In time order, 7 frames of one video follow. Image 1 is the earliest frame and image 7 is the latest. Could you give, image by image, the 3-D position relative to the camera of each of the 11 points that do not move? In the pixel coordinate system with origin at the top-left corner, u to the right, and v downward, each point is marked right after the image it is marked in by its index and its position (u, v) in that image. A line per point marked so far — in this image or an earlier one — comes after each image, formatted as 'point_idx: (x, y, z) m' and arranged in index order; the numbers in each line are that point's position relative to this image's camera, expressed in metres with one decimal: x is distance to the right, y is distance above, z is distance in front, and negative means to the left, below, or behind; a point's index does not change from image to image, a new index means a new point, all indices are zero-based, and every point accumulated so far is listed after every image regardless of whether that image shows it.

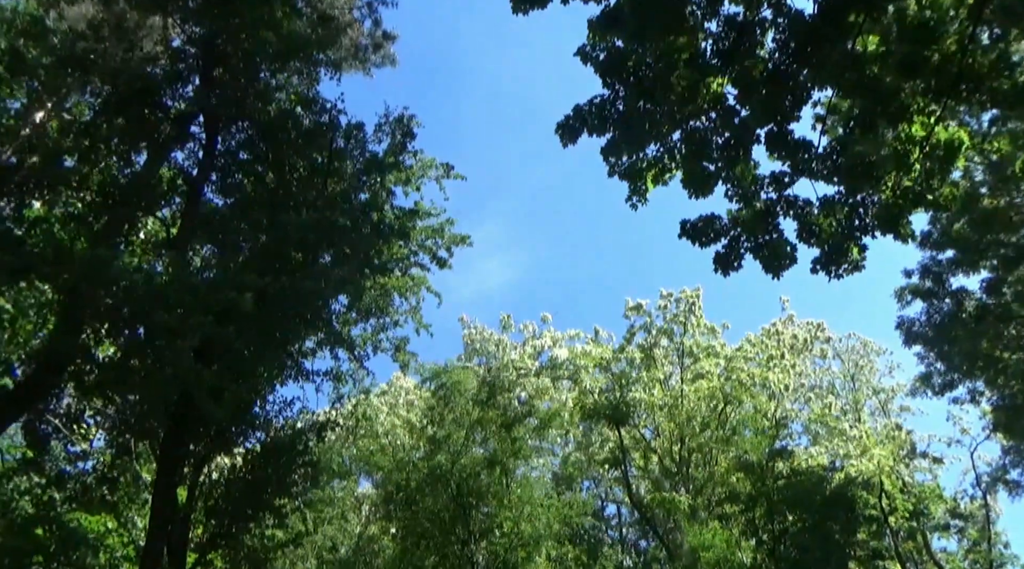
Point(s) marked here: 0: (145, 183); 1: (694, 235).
0: (-5.6, +1.6, +14.1) m
1: (+2.2, +0.6, +10.8) m
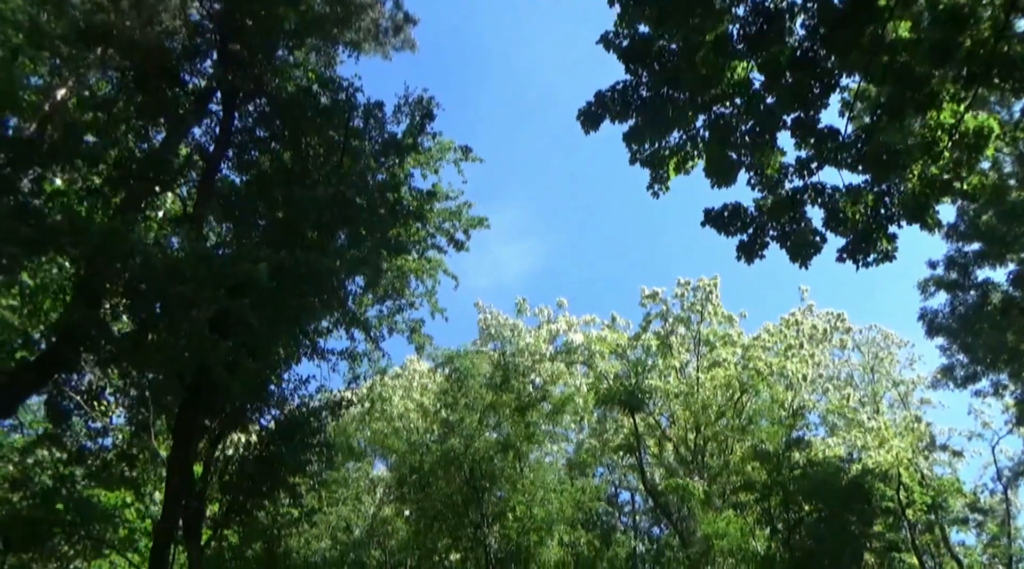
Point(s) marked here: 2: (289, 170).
0: (-5.3, +1.9, +14.1) m
1: (+2.4, +0.7, +10.6) m
2: (-3.5, +1.9, +15.2) m
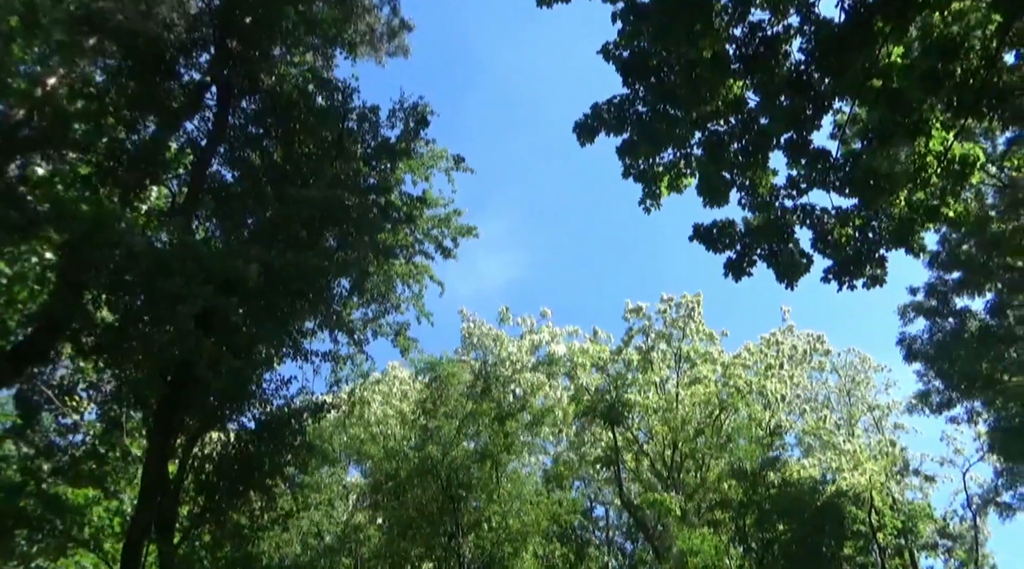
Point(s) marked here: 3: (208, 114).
0: (-5.5, +2.0, +14.0) m
1: (+2.2, +0.5, +10.8) m
2: (-3.7, +1.8, +15.1) m
3: (-5.1, +2.8, +15.5) m
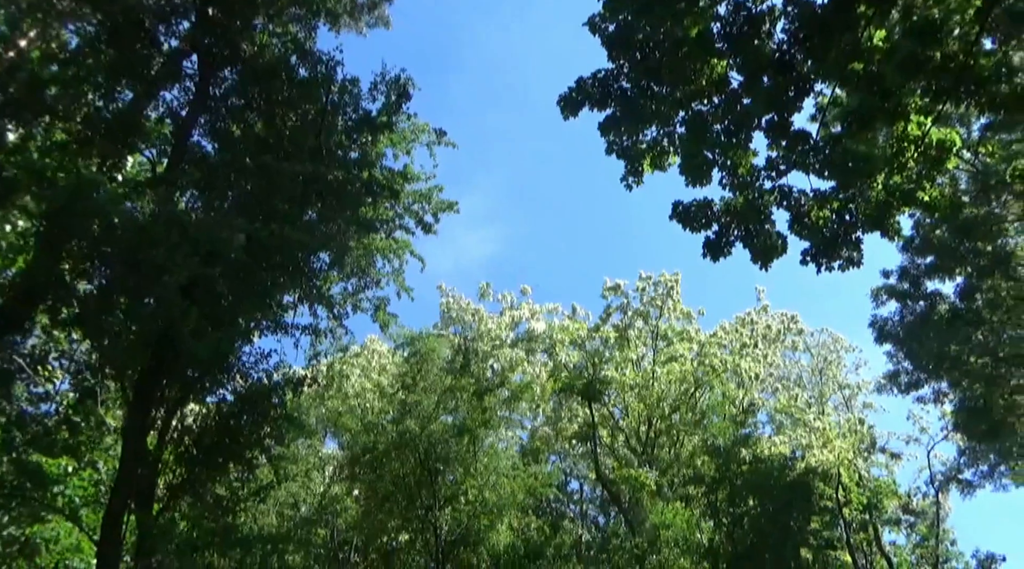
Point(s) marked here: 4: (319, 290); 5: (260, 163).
0: (-5.8, +2.4, +13.7) m
1: (+2.0, +0.8, +10.9) m
2: (-4.1, +2.3, +14.9) m
3: (-5.5, +3.3, +15.2) m
4: (-3.2, -0.1, +14.8) m
5: (-4.0, +1.8, +14.1) m
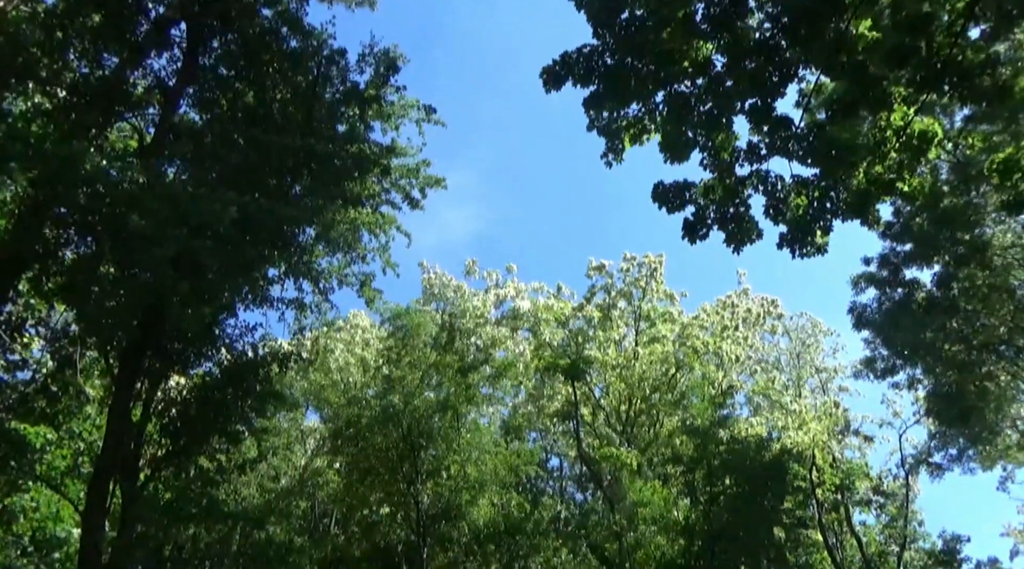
0: (-6.1, +2.9, +13.5) m
1: (+1.8, +1.0, +11.0) m
2: (-4.4, +2.8, +14.8) m
3: (-5.7, +3.8, +15.0) m
4: (-3.5, +0.4, +14.7) m
5: (-4.2, +2.3, +14.0) m
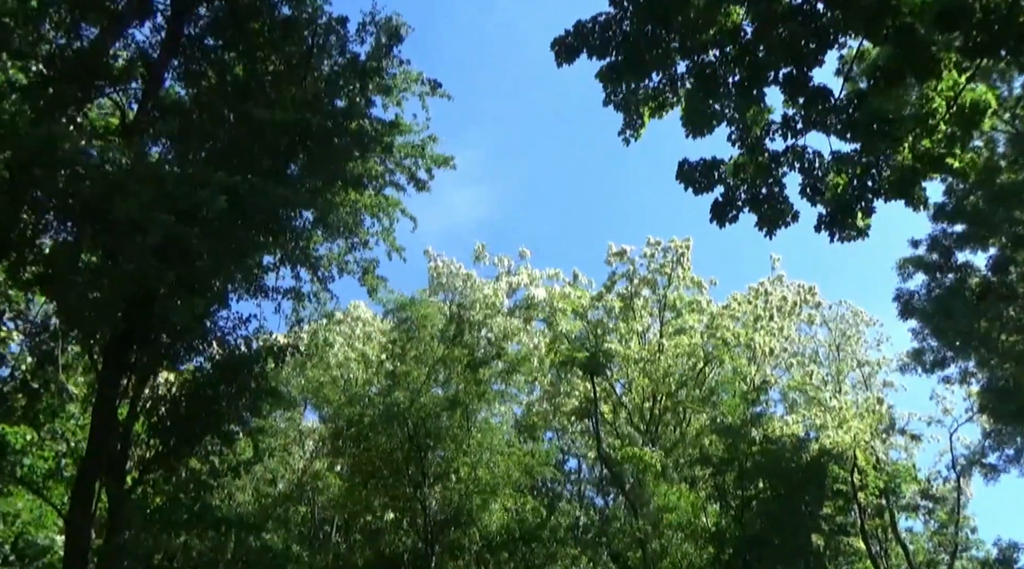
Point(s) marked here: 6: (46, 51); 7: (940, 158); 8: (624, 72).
0: (-5.8, +3.0, +12.9) m
1: (+2.0, +1.1, +10.2) m
2: (-4.1, +2.9, +14.1) m
3: (-5.4, +3.9, +14.4) m
4: (-3.2, +0.5, +14.0) m
5: (-4.0, +2.4, +13.3) m
6: (-6.3, +3.1, +12.9) m
7: (+4.4, +1.3, +9.6) m
8: (+1.2, +2.3, +9.9) m
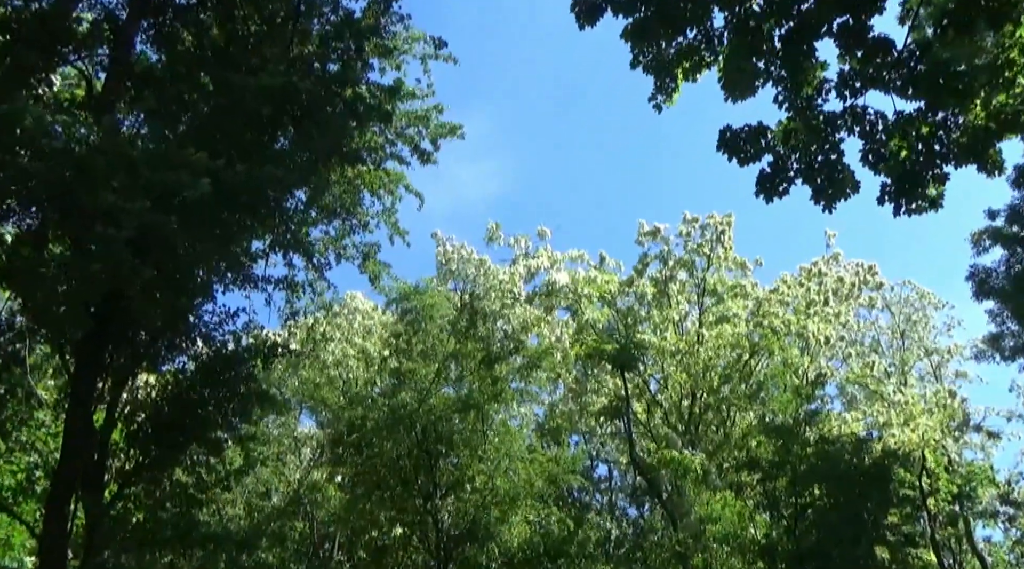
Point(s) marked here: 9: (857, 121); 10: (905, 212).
0: (-5.6, +3.1, +12.0) m
1: (+2.1, +1.3, +9.1) m
2: (-3.9, +3.0, +13.2) m
3: (-5.2, +4.0, +13.5) m
4: (-2.9, +0.6, +13.1) m
5: (-3.7, +2.5, +12.4) m
6: (-6.1, +3.2, +12.0) m
7: (+4.6, +1.5, +8.5) m
8: (+1.3, +2.4, +8.9) m
9: (+3.2, +1.5, +8.7) m
10: (+3.5, +0.7, +8.5) m
